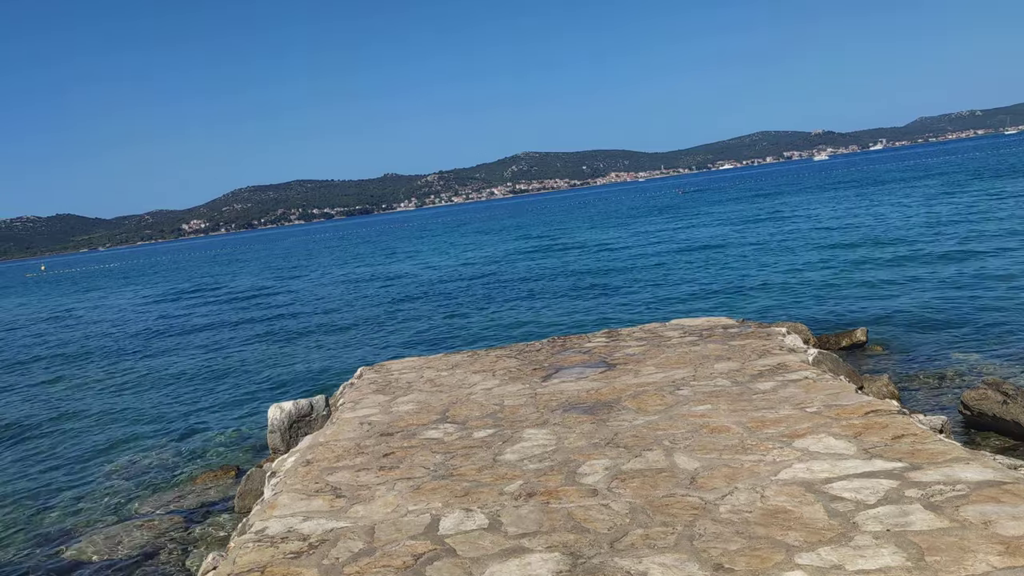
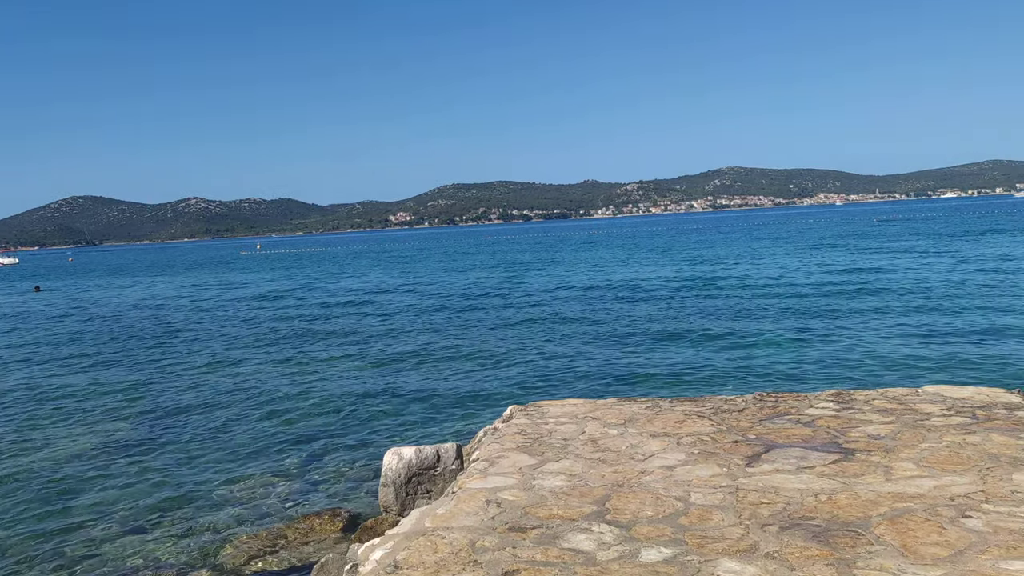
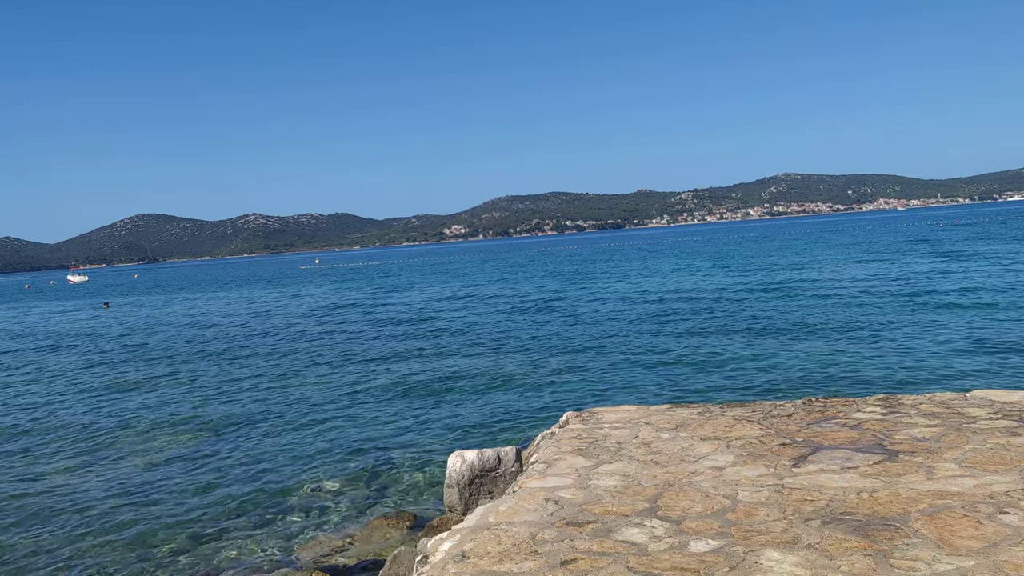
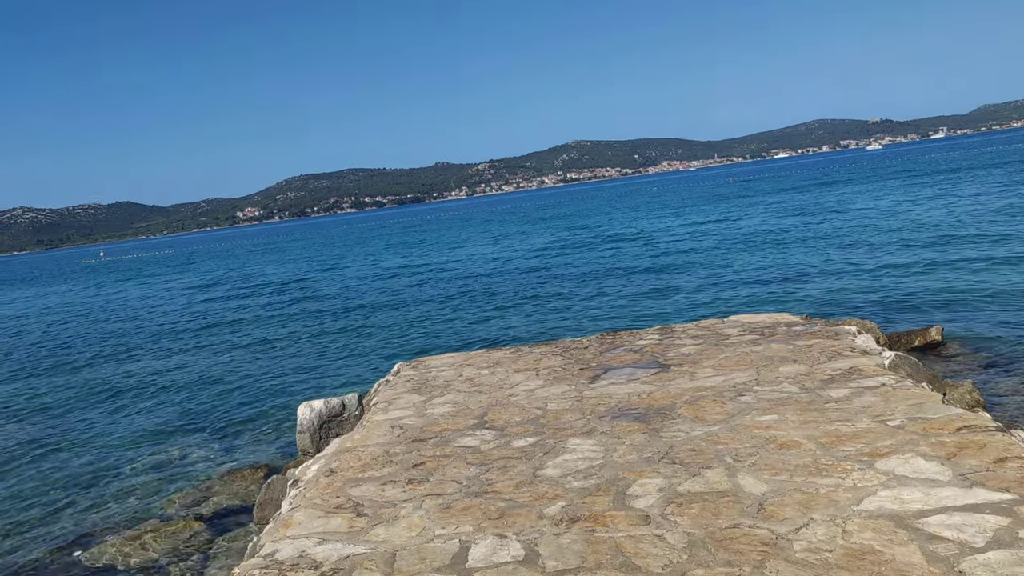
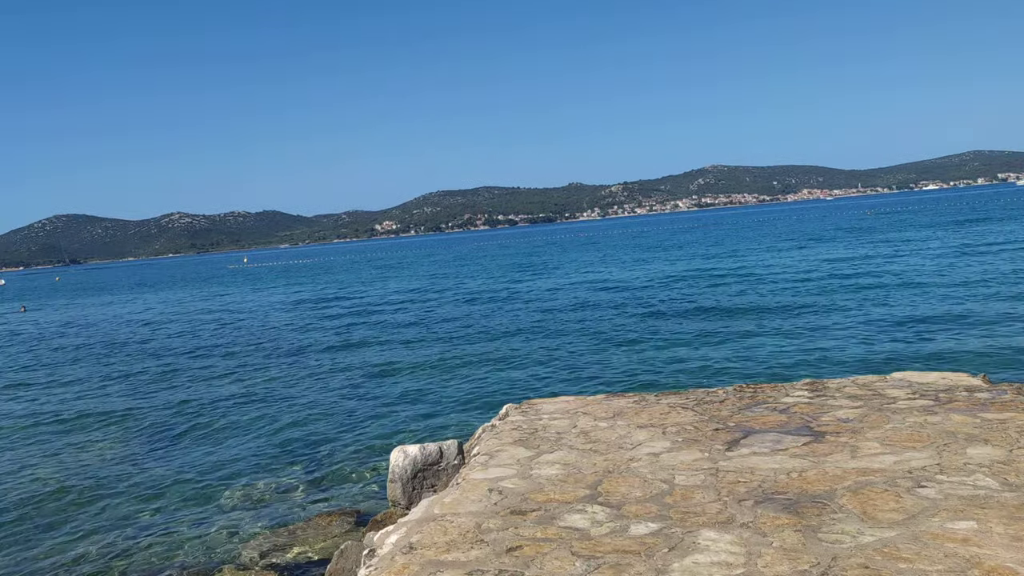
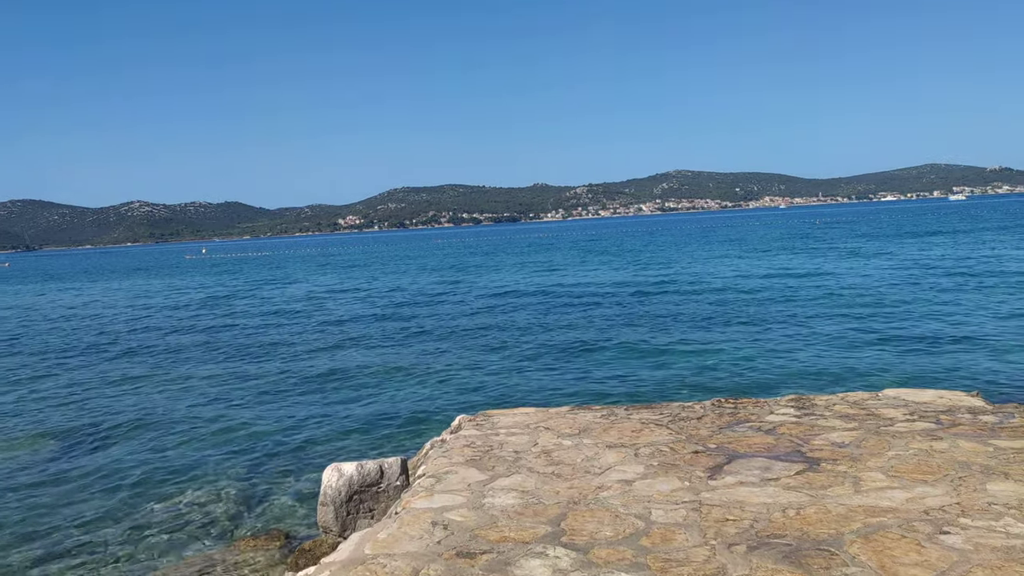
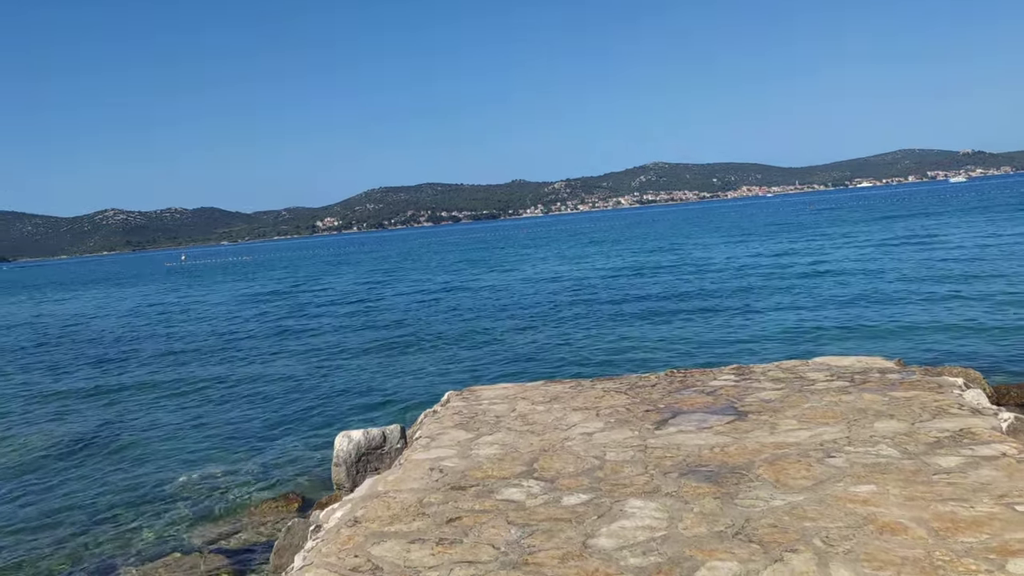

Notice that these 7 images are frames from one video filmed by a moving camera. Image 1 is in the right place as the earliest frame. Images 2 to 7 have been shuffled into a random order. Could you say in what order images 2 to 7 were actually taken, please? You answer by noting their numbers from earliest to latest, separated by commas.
4, 7, 5, 3, 2, 6
